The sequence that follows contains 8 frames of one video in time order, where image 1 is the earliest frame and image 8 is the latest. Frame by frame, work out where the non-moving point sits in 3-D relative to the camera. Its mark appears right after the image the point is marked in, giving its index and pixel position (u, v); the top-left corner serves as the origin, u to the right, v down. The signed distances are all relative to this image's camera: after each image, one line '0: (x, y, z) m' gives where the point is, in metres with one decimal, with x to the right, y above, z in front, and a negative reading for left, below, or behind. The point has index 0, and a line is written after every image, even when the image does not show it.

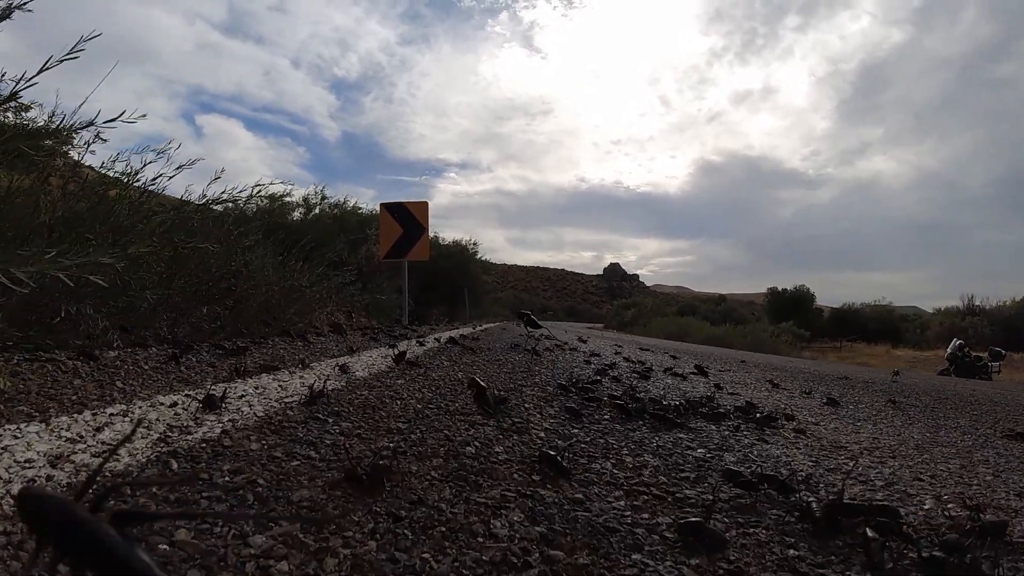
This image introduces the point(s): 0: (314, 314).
0: (-2.5, -0.3, +8.0) m
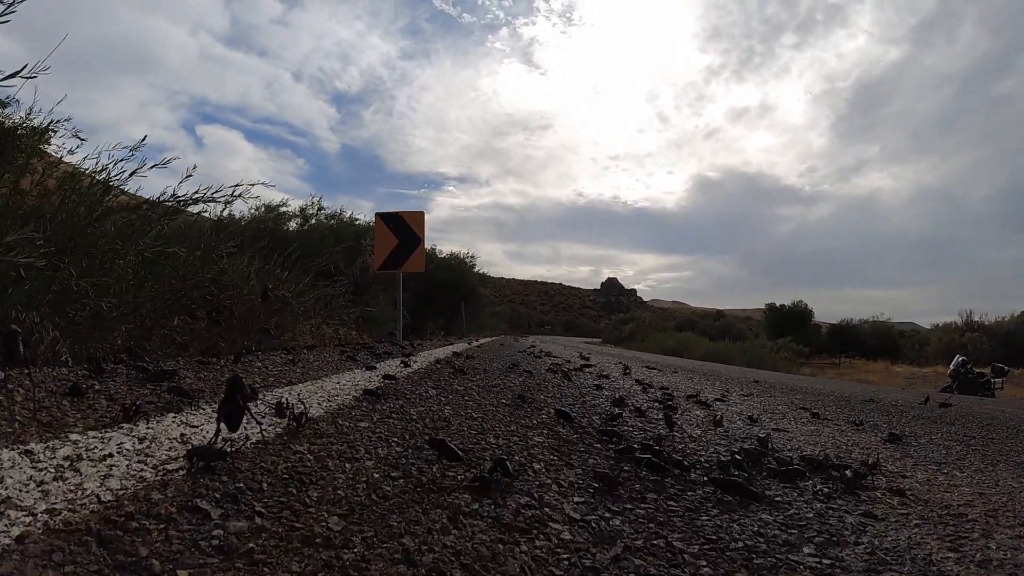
0: (-2.6, -0.5, +7.5) m
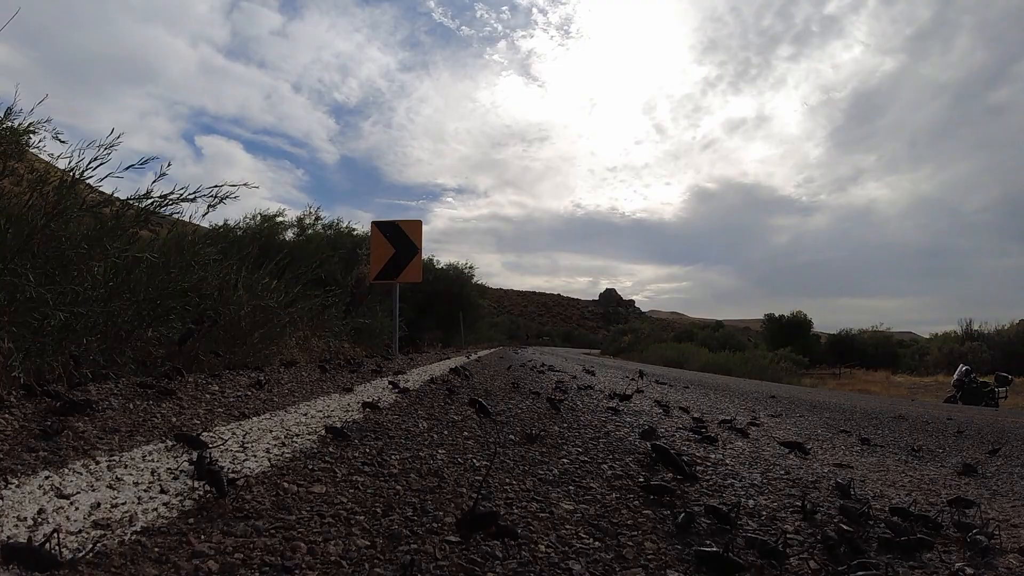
0: (-2.6, -0.6, +7.1) m
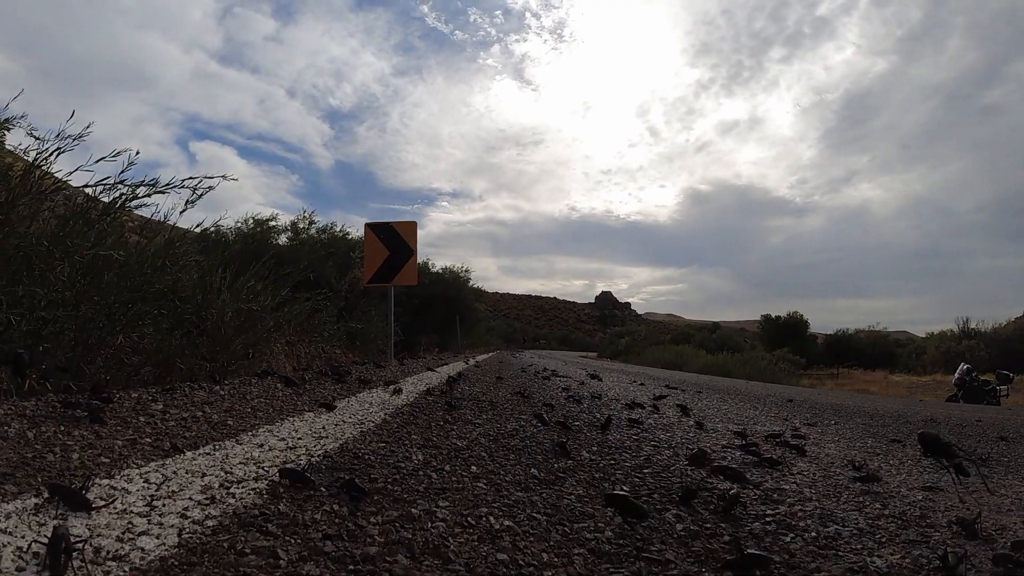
0: (-2.5, -0.6, +6.7) m
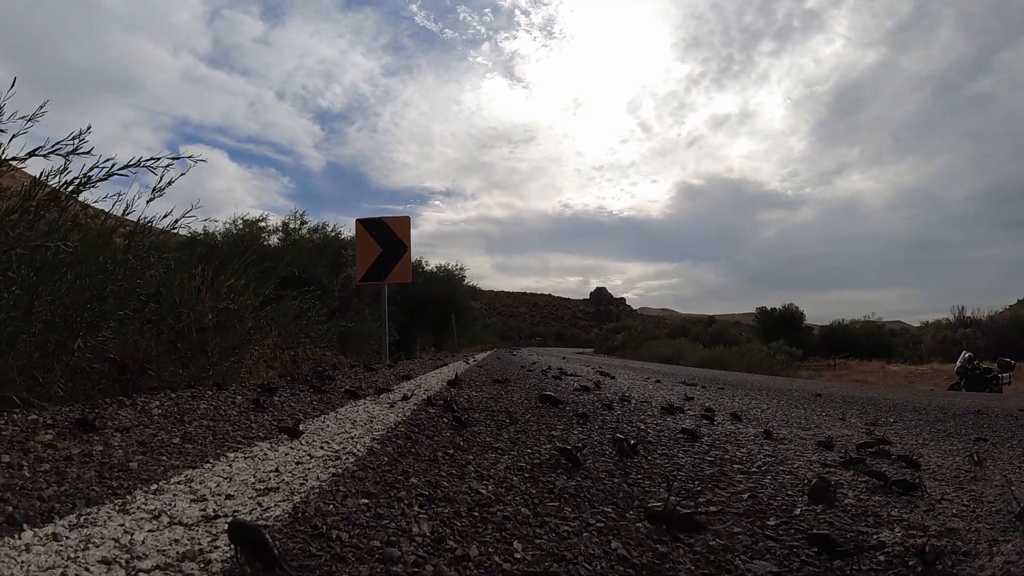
0: (-2.5, -0.6, +6.2) m
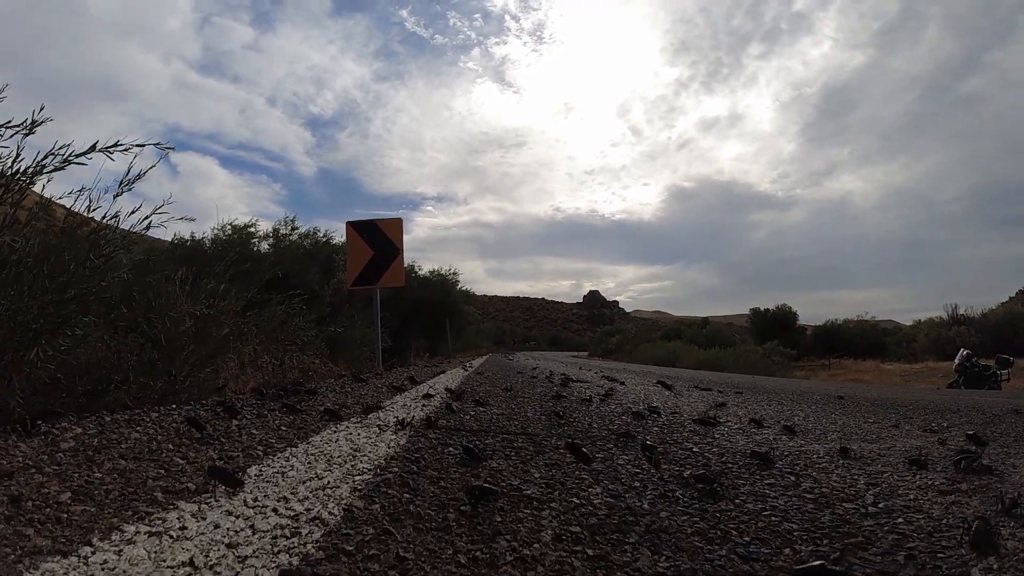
0: (-2.5, -0.6, +5.8) m
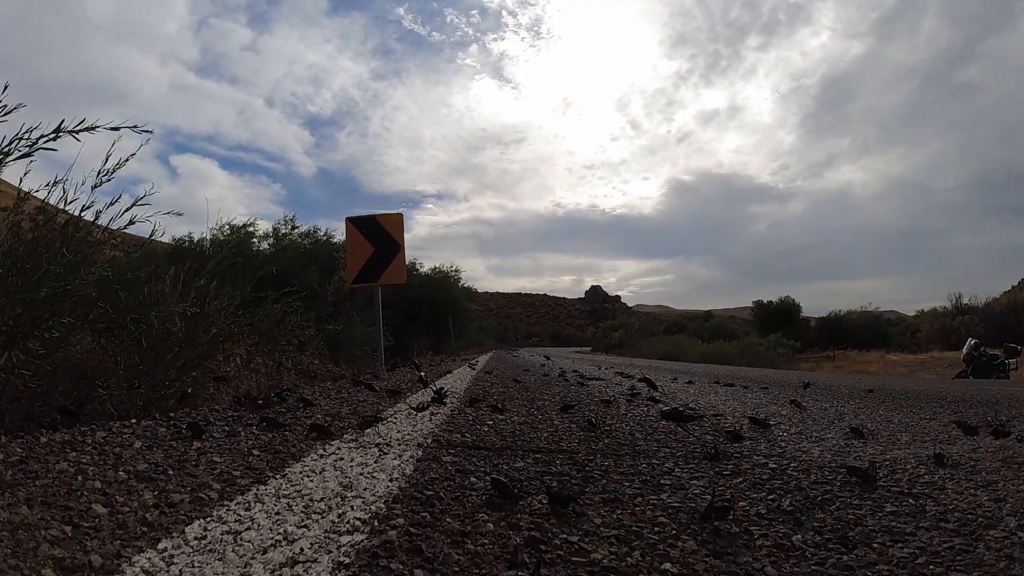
0: (-2.4, -0.6, +5.5) m
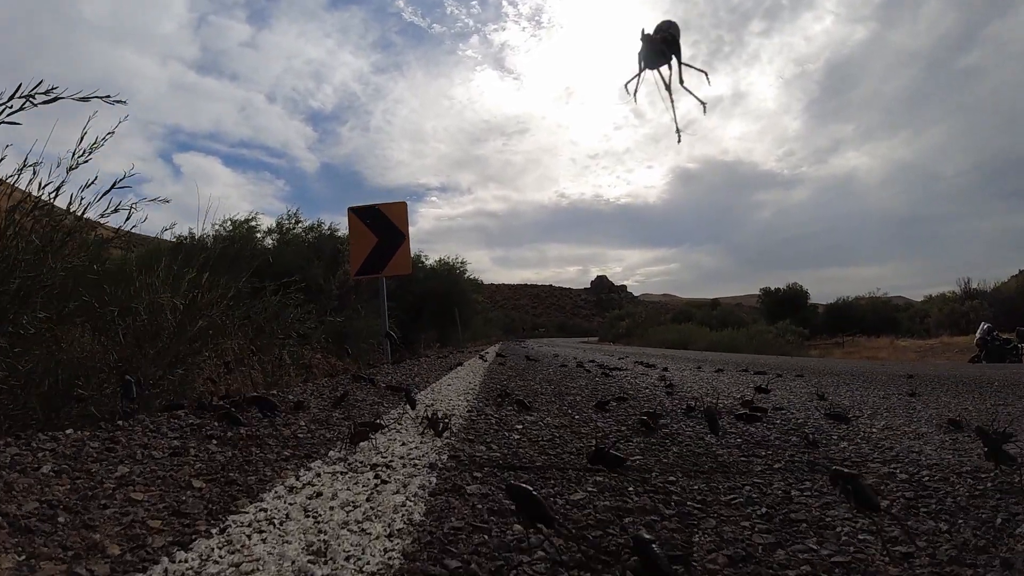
0: (-2.3, -0.5, +5.2) m
